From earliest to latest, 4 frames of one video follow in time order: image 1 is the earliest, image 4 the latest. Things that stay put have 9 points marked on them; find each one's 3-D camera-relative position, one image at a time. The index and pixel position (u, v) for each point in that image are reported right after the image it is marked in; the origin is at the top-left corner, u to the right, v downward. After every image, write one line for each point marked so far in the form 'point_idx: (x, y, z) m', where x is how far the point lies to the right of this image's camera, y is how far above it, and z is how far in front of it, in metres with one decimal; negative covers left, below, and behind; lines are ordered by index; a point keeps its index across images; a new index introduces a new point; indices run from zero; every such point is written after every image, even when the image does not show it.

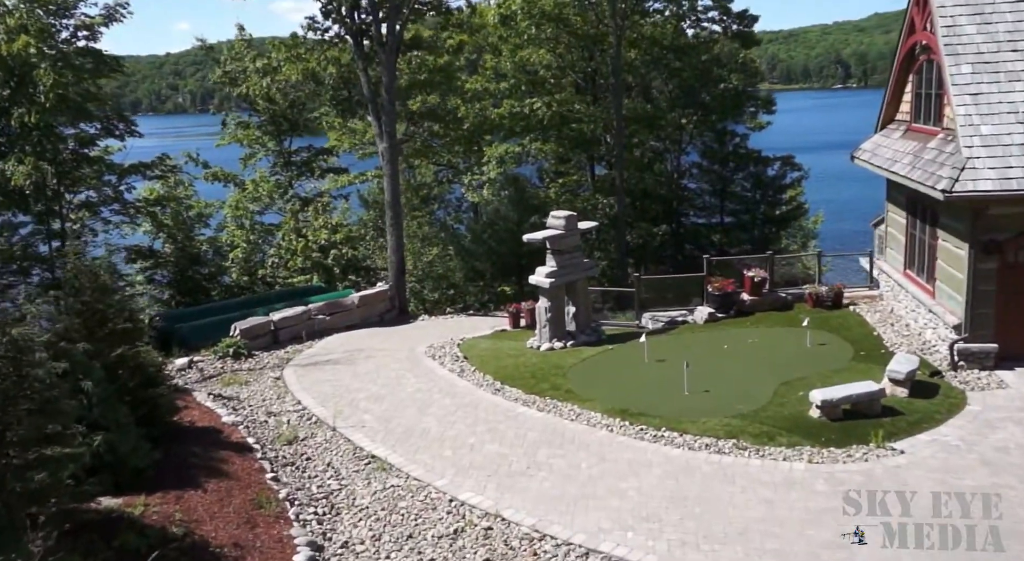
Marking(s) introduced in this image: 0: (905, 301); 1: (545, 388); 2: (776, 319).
0: (+6.8, -0.4, +14.6) m
1: (+0.5, -1.6, +12.9) m
2: (+4.8, -0.7, +15.5) m
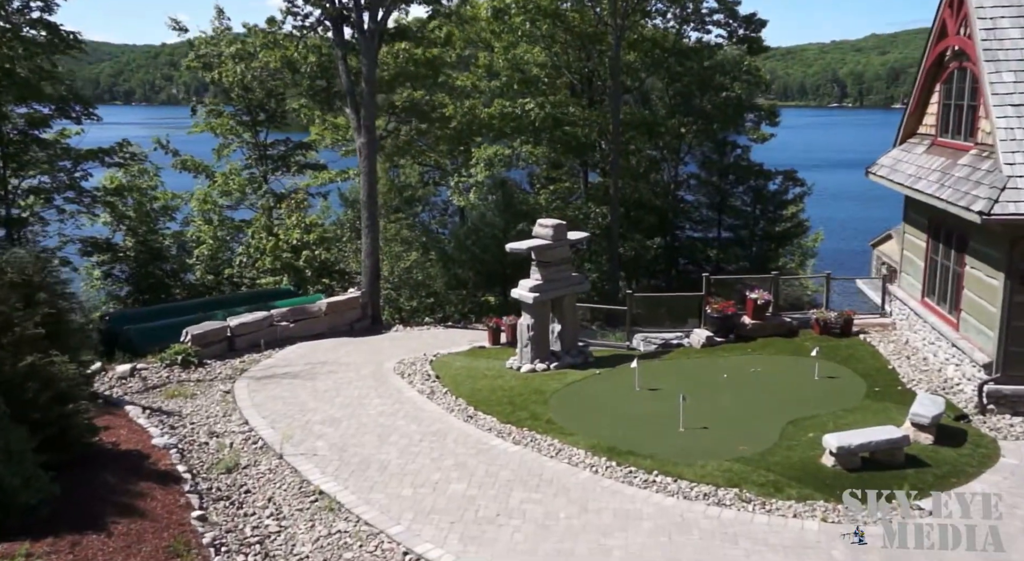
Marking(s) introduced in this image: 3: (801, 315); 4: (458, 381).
0: (+6.4, -0.8, +13.3) m
1: (+0.1, -1.8, +11.5) m
2: (+4.5, -1.1, +14.1) m
3: (+5.2, -0.6, +15.4) m
4: (-0.8, -1.6, +13.2) m
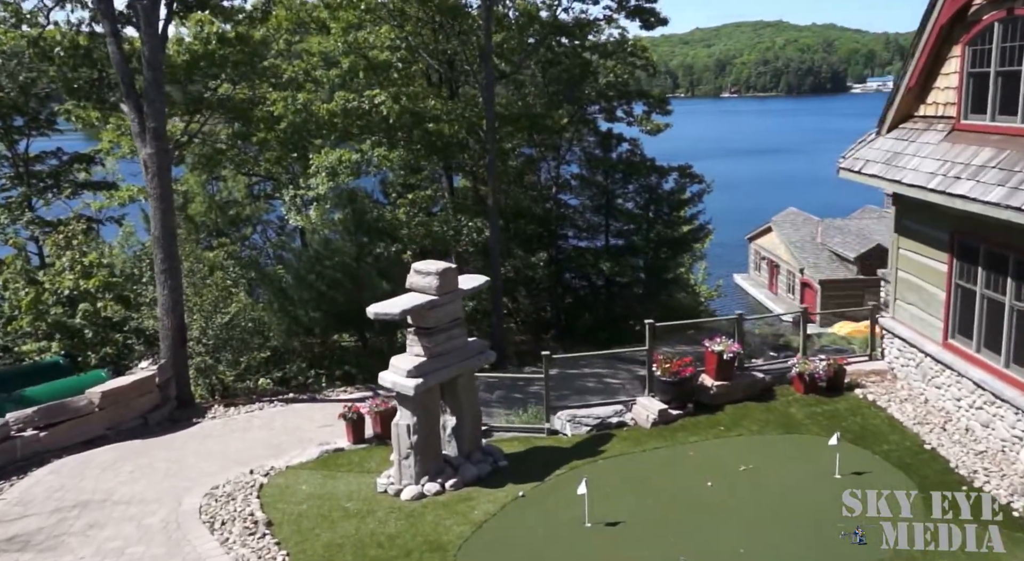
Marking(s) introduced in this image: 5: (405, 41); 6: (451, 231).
0: (+5.0, -1.2, +9.6) m
1: (-0.8, -2.7, +6.8) m
2: (+3.0, -1.7, +10.1) m
3: (+3.5, -1.1, +11.5) m
4: (-2.0, -2.4, +8.3) m
5: (-2.3, +5.2, +18.4) m
6: (-1.3, +1.1, +18.8) m
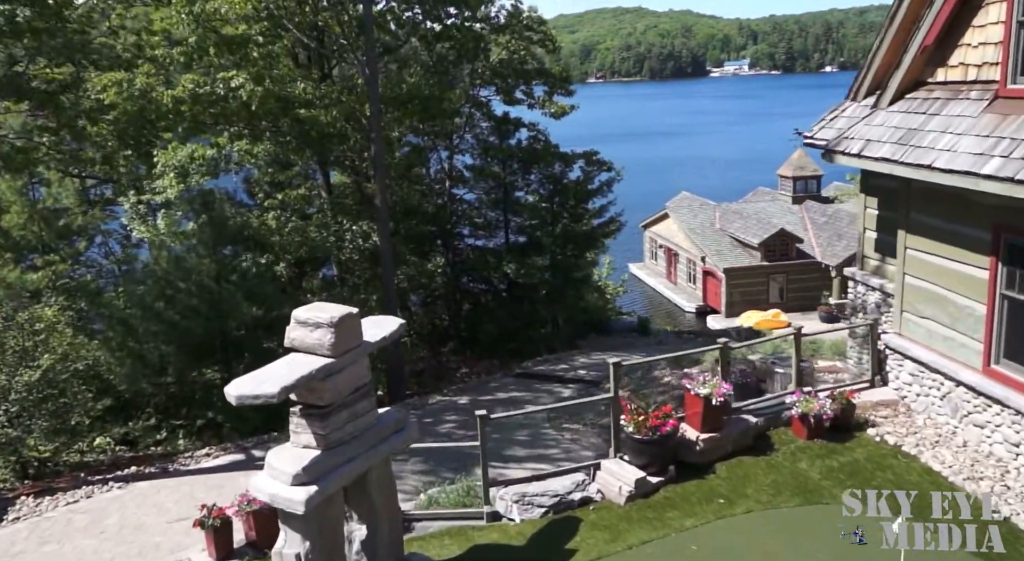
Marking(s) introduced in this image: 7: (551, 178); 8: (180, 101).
0: (+4.4, -1.4, +7.5) m
1: (-0.8, -3.1, +3.9) m
2: (+2.4, -1.9, +7.7) m
3: (+2.7, -1.3, +9.1) m
4: (-2.3, -2.9, +5.2) m
5: (-4.4, +4.8, +15.0) m
6: (-3.3, +0.8, +15.7) m
7: (+1.0, +2.2, +19.1) m
8: (-5.5, +3.0, +14.2) m
